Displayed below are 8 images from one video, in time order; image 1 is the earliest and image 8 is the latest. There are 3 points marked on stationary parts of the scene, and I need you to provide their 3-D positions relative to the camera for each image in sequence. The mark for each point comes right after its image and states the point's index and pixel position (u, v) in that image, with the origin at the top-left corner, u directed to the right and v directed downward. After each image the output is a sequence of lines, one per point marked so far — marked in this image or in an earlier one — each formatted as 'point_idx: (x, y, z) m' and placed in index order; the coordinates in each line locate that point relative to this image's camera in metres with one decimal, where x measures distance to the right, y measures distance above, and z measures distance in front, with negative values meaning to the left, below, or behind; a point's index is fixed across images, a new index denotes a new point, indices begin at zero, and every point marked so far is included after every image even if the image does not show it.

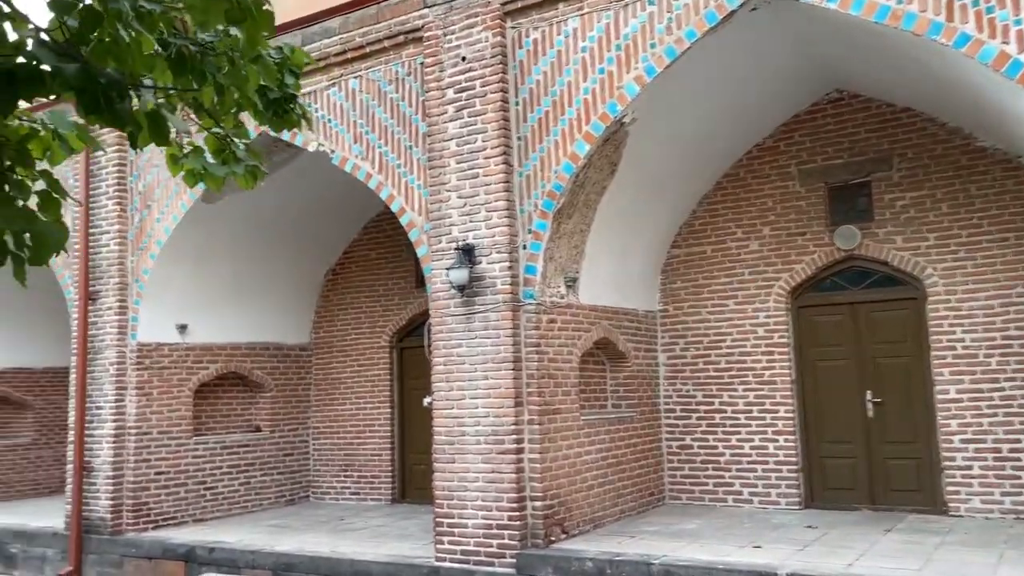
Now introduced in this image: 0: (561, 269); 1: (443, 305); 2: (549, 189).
0: (+0.4, +0.1, +6.6) m
1: (-0.5, -0.1, +6.5) m
2: (+0.3, +0.7, +6.3) m
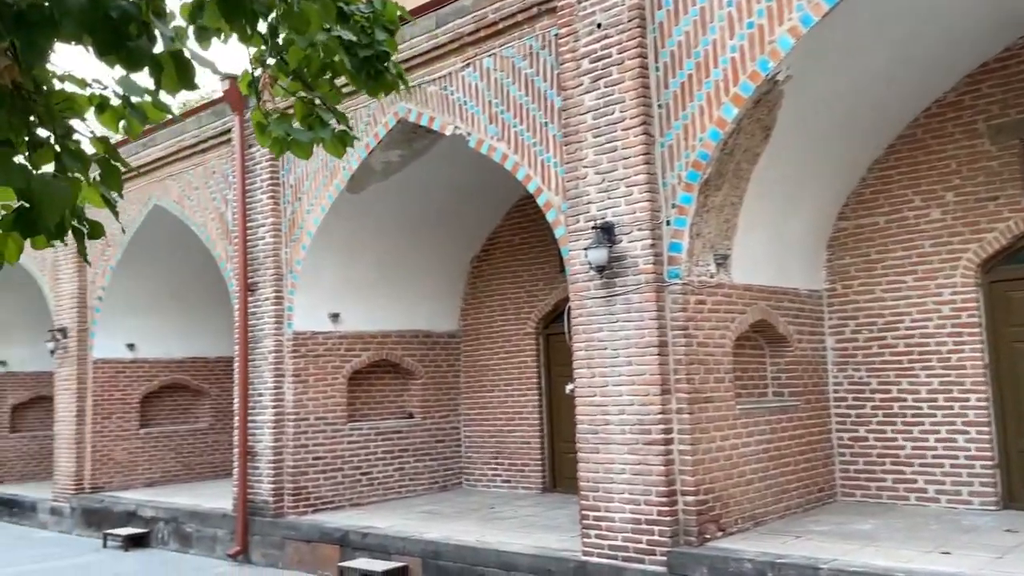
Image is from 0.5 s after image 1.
0: (+1.4, +0.3, +6.1) m
1: (+0.5, 0.0, +6.2) m
2: (+1.3, +0.9, +5.8) m
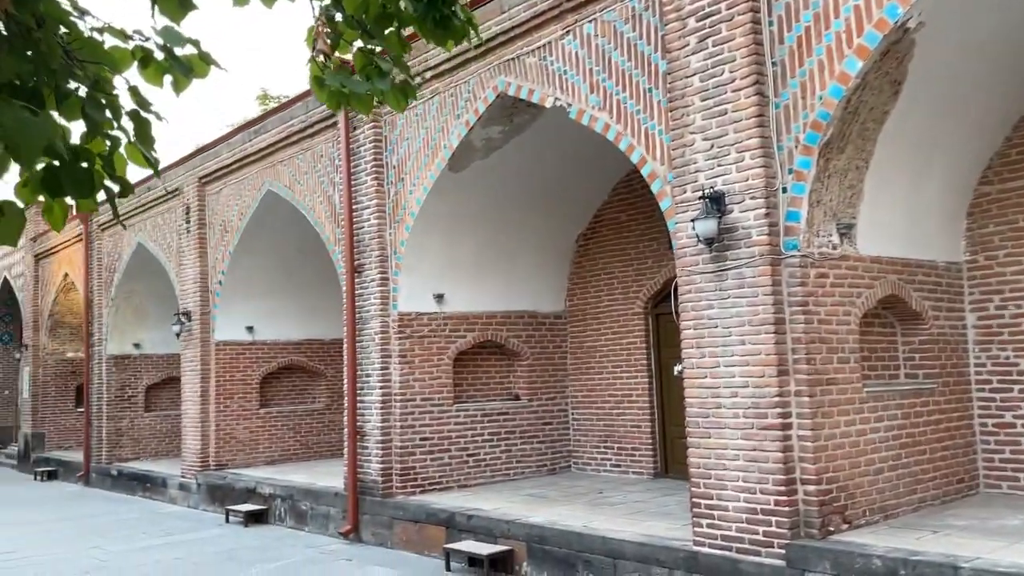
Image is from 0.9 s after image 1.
0: (+2.1, +0.5, +5.6) m
1: (+1.2, +0.2, +5.8) m
2: (+1.9, +1.1, +5.3) m
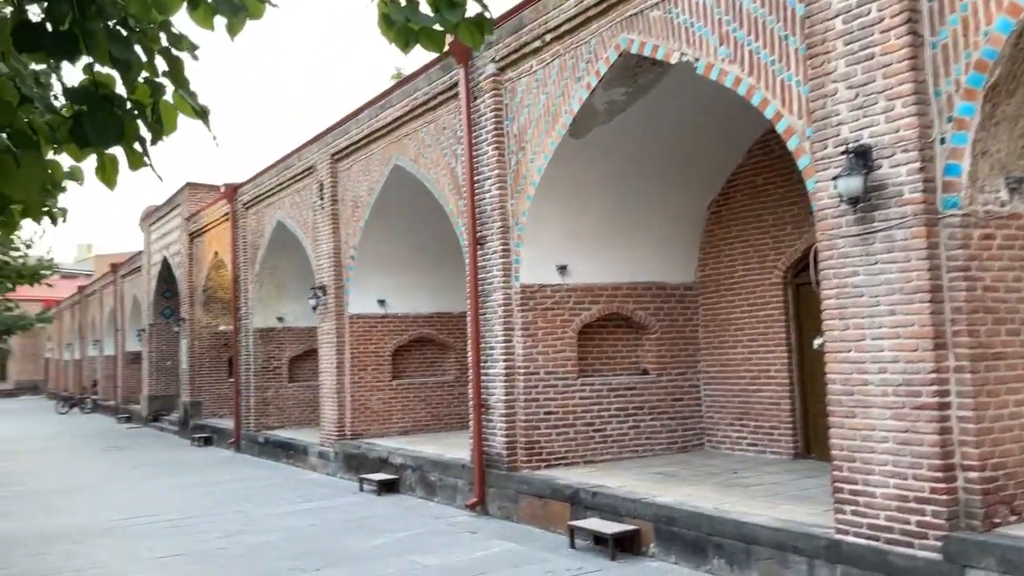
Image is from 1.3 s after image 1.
0: (+2.9, +0.7, +4.9) m
1: (+2.0, +0.4, +5.3) m
2: (+2.6, +1.3, +4.7) m
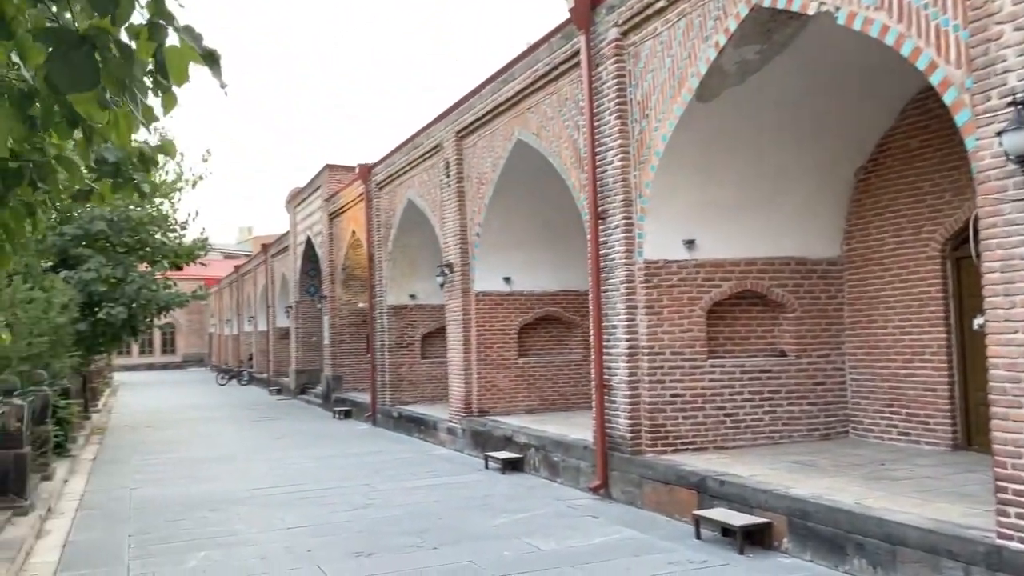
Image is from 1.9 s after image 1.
0: (+3.4, +0.9, +4.1) m
1: (+2.7, +0.5, +4.6) m
2: (+3.1, +1.4, +3.9) m
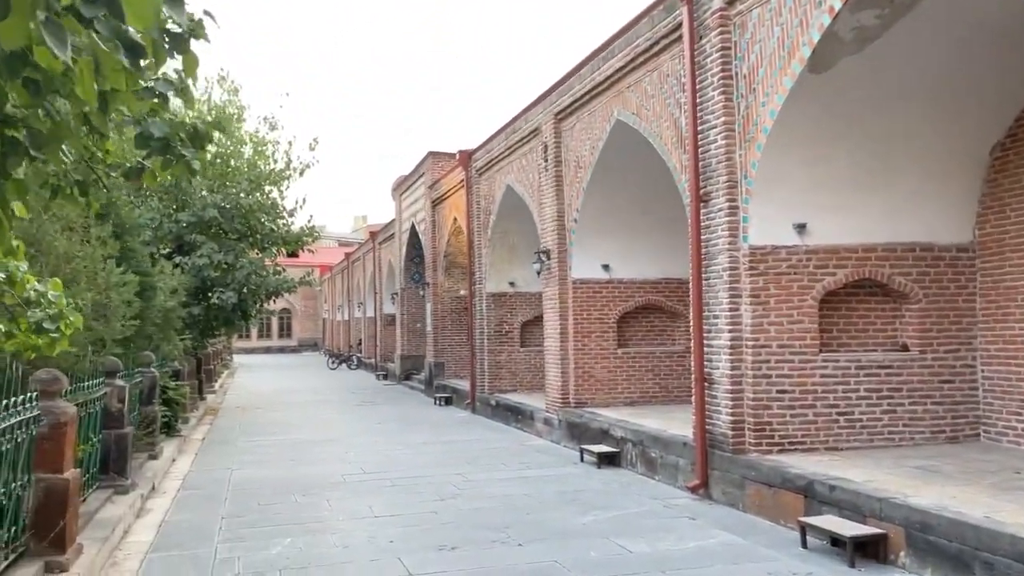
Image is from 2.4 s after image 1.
0: (+3.8, +0.9, +3.3) m
1: (+3.1, +0.6, +3.9) m
2: (+3.4, +1.5, +3.1) m
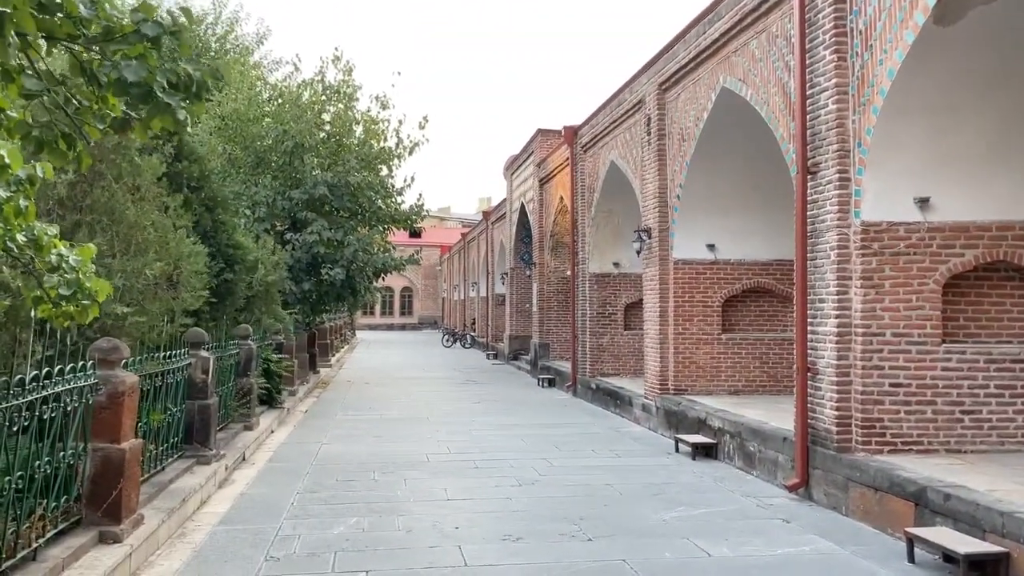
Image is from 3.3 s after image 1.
0: (+3.8, +0.9, +2.3) m
1: (+3.2, +0.7, +3.0) m
2: (+3.5, +1.5, +2.2) m
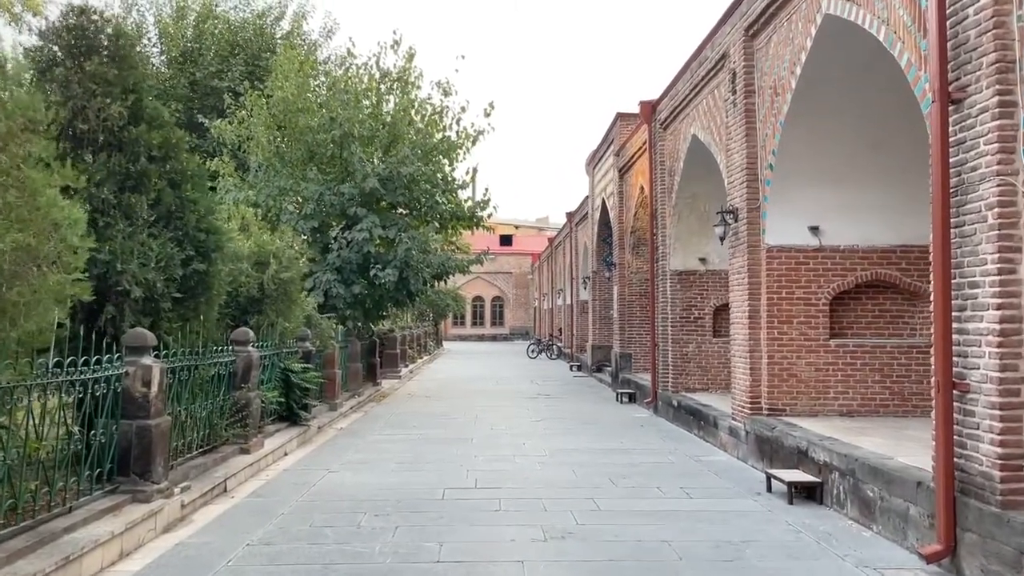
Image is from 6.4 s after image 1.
0: (+3.3, +1.1, 0.0) m
1: (+2.8, +0.8, +0.8) m
2: (+2.9, +1.7, -0.1) m
